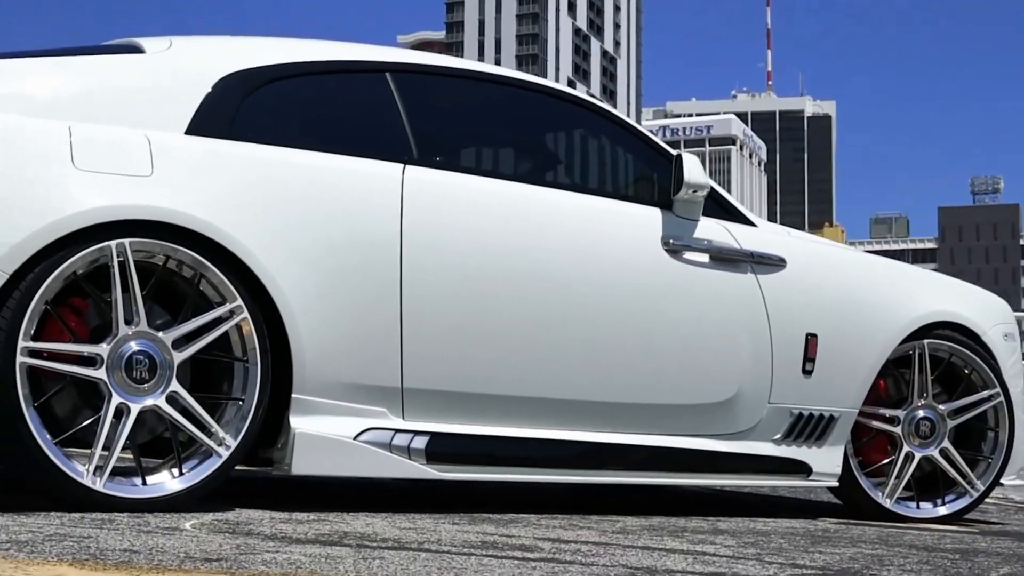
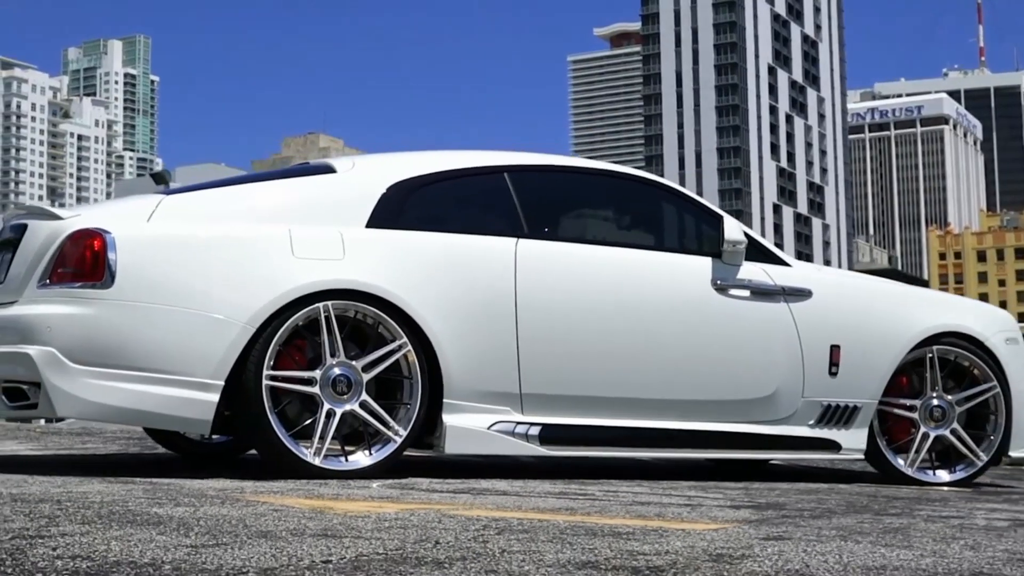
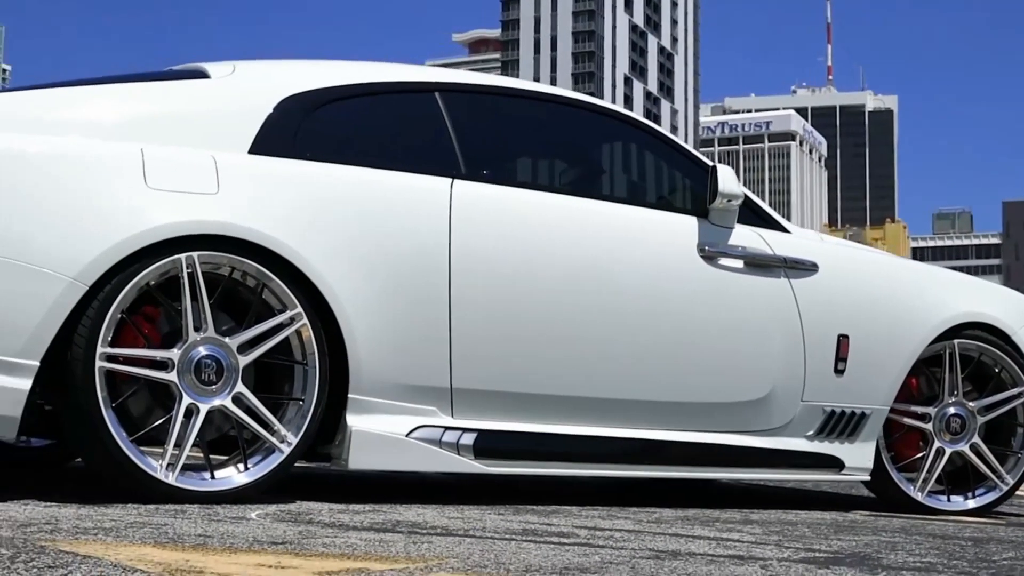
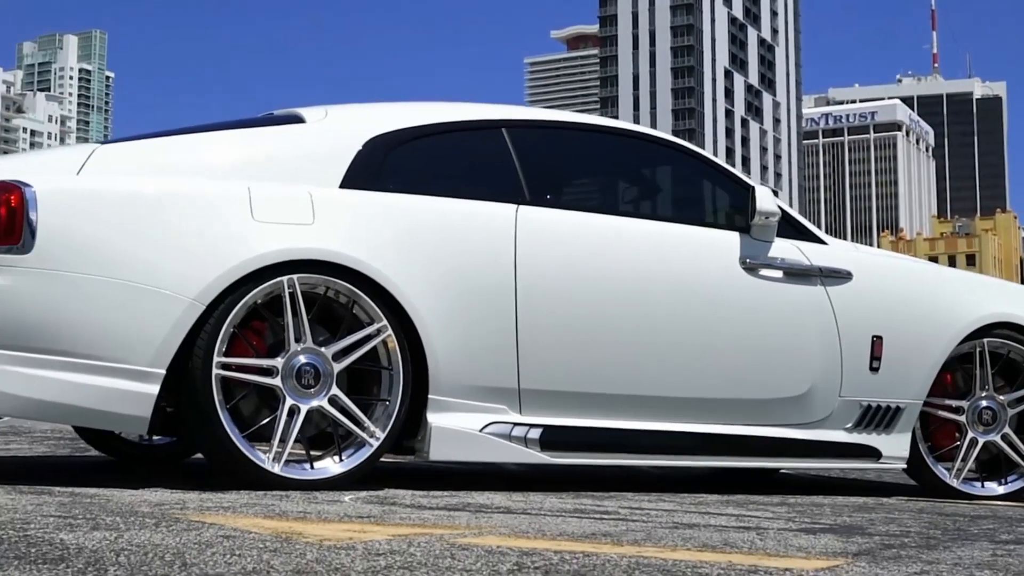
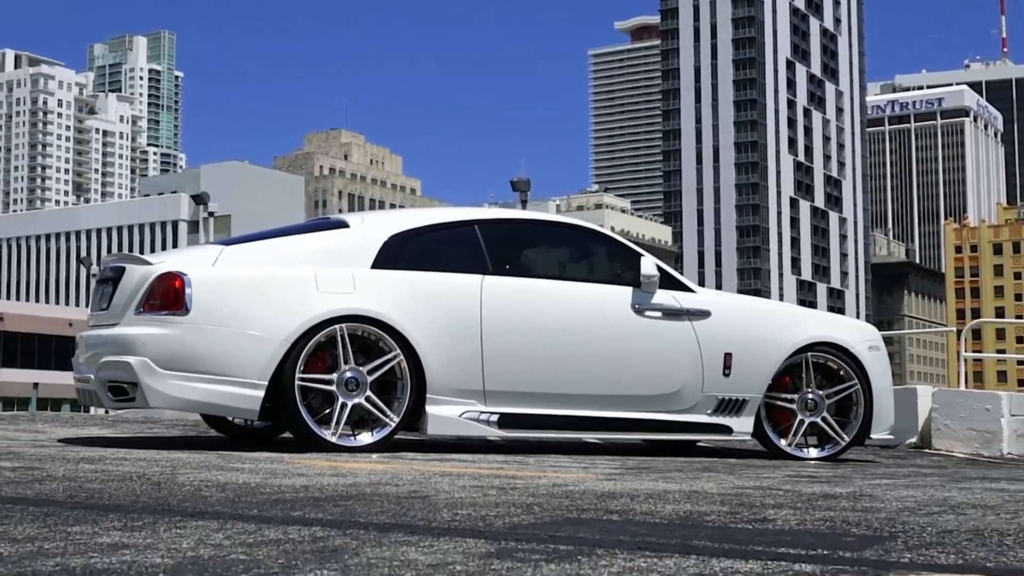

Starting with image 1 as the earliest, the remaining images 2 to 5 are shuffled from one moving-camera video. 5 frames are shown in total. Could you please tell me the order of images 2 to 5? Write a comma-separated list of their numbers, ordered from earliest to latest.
3, 4, 2, 5
